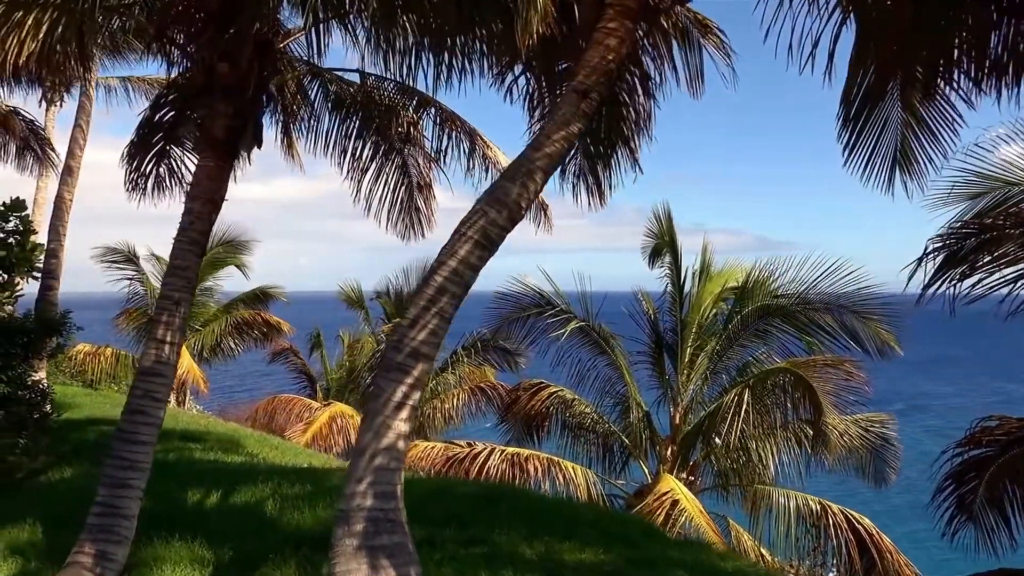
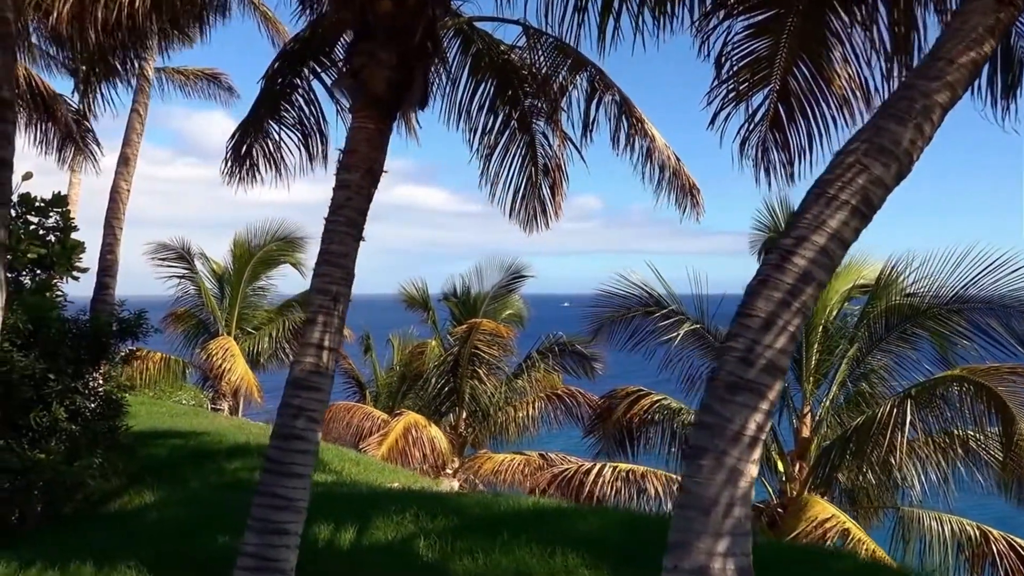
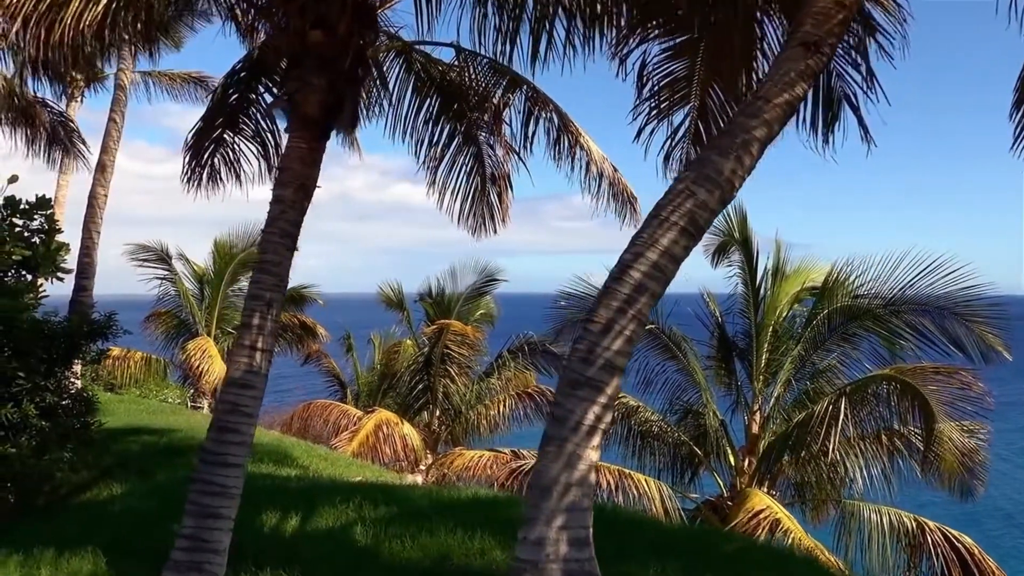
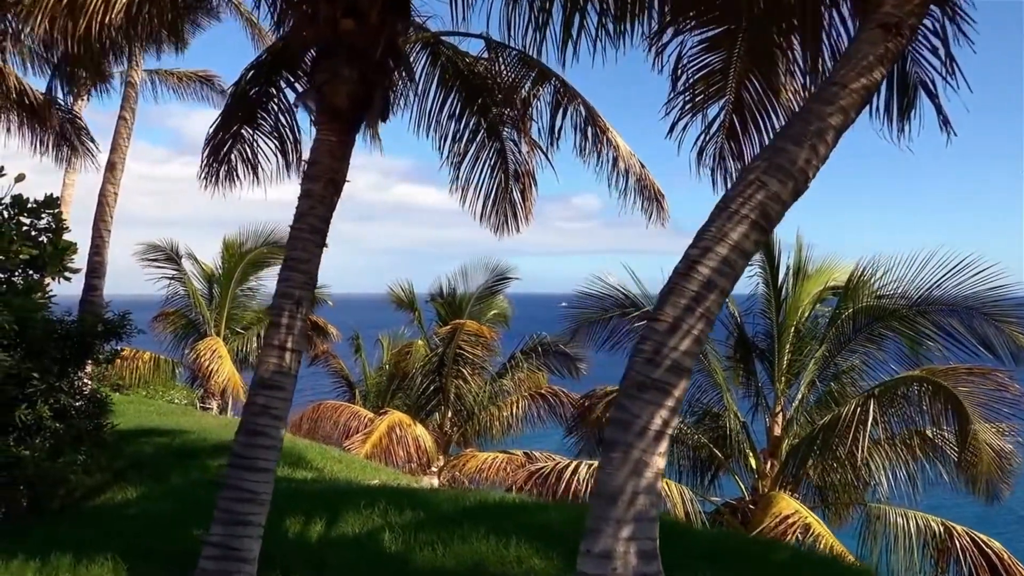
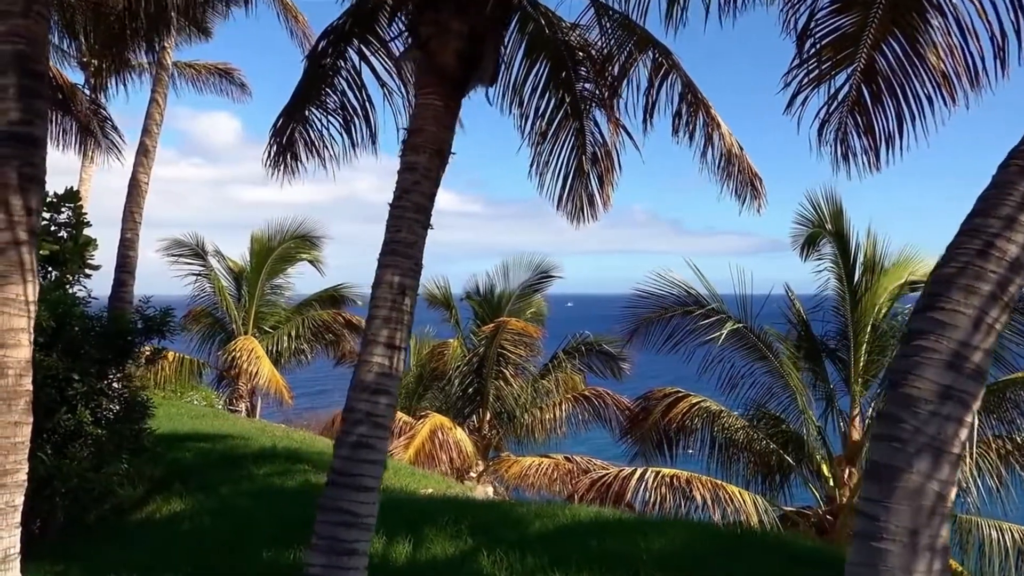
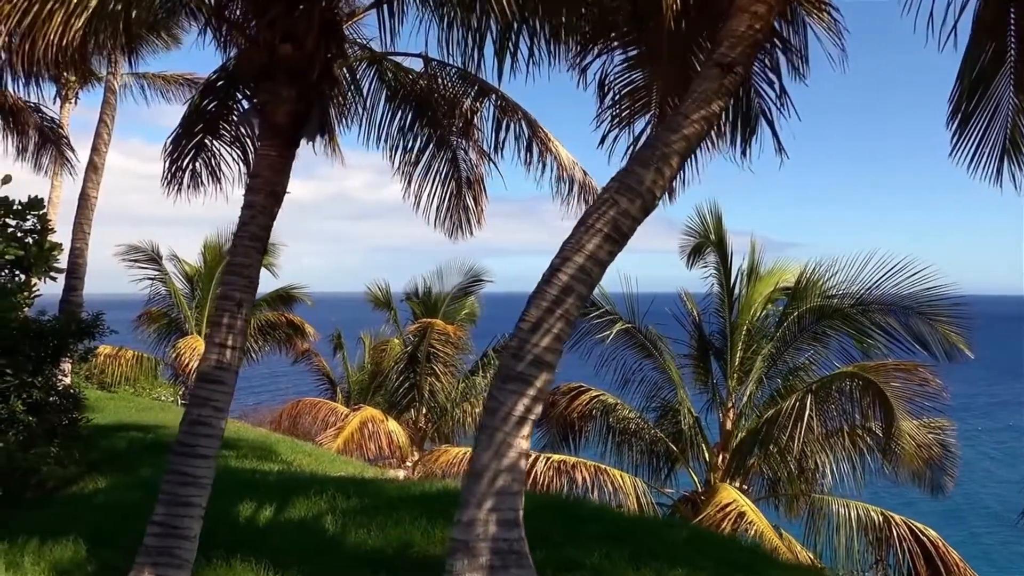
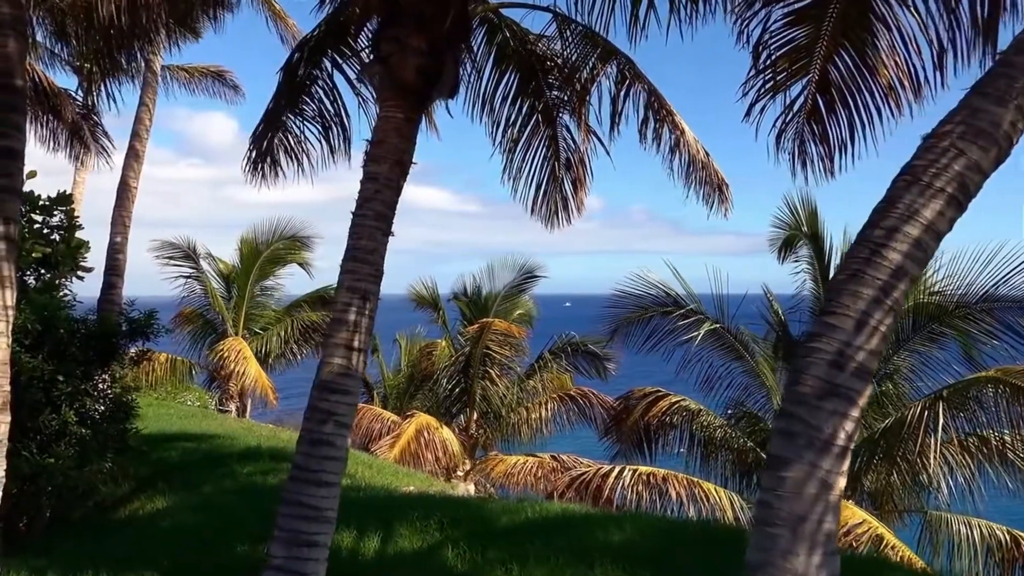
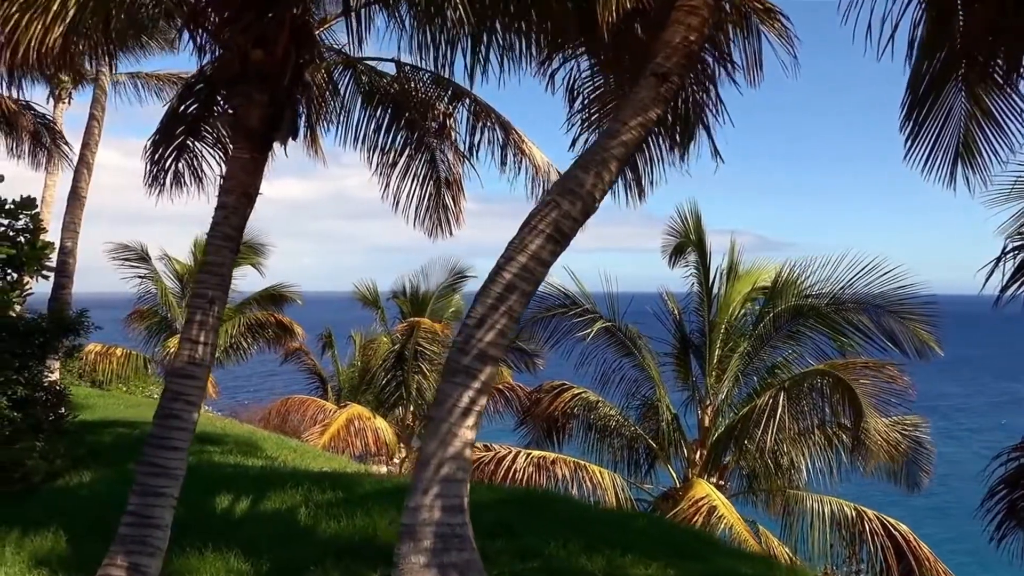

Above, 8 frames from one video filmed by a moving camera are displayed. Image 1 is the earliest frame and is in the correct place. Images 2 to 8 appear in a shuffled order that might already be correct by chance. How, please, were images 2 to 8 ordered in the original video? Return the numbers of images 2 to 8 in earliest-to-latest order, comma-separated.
8, 6, 3, 4, 2, 7, 5
